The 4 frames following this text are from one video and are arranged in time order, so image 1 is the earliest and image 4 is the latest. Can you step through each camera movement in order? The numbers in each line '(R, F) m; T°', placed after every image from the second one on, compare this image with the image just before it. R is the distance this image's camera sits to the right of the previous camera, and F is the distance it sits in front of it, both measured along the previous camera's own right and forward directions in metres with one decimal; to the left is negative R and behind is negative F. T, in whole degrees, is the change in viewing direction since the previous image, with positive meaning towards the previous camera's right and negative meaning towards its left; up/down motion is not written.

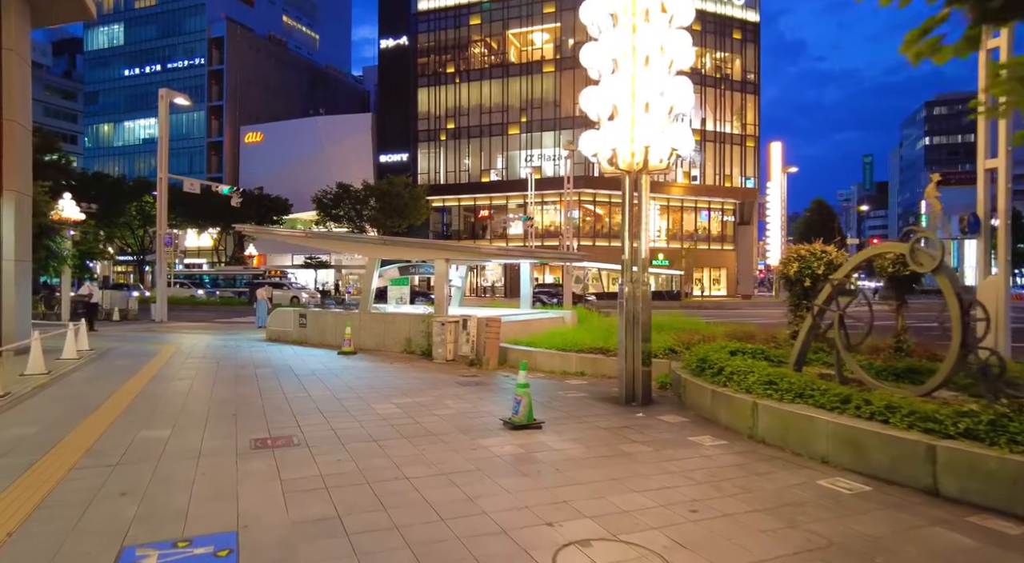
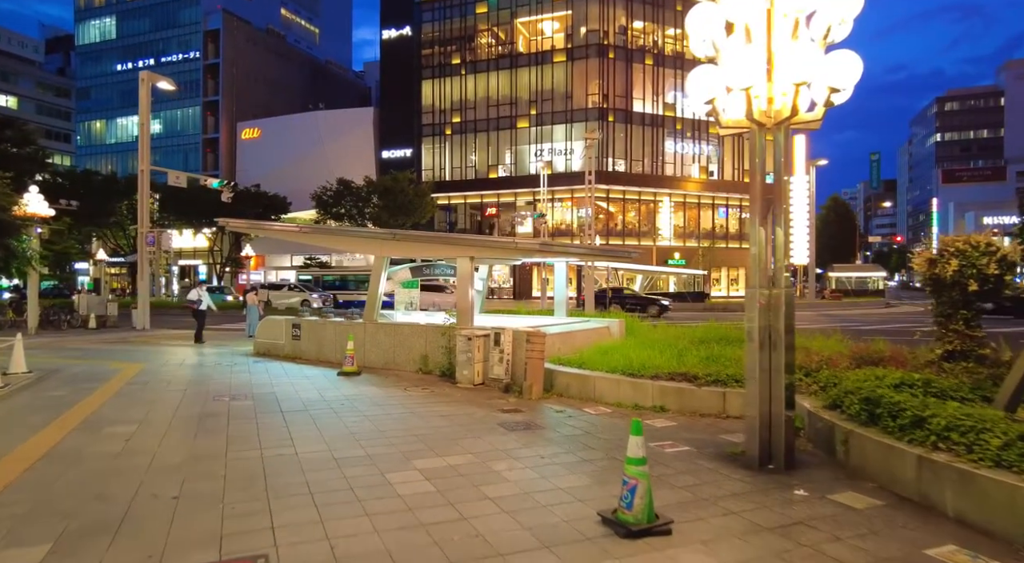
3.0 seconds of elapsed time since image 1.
(-0.8, +2.7) m; 0°
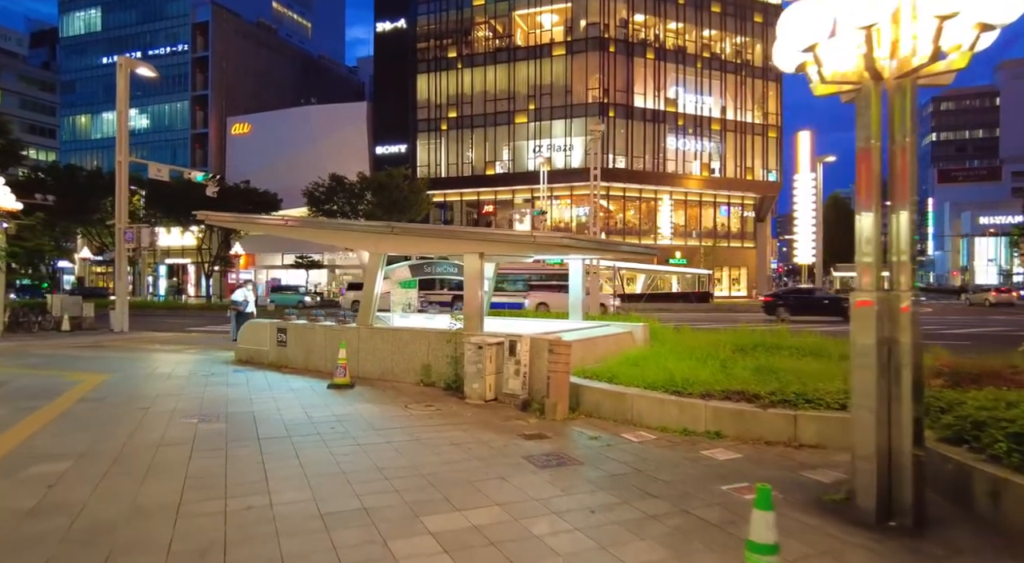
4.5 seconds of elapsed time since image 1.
(-0.4, +1.4) m; +1°
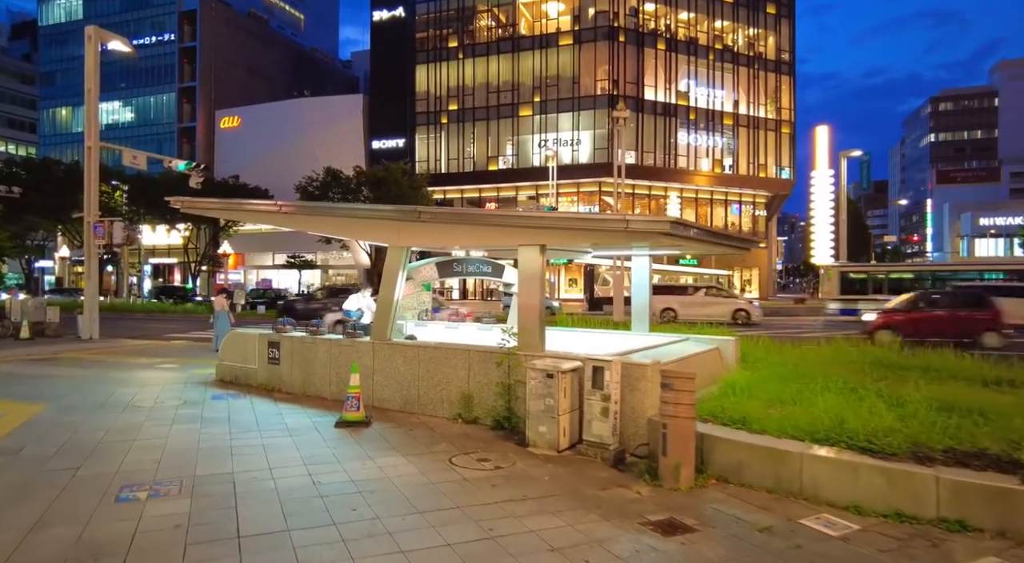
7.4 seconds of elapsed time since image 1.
(-1.0, +2.6) m; +1°
